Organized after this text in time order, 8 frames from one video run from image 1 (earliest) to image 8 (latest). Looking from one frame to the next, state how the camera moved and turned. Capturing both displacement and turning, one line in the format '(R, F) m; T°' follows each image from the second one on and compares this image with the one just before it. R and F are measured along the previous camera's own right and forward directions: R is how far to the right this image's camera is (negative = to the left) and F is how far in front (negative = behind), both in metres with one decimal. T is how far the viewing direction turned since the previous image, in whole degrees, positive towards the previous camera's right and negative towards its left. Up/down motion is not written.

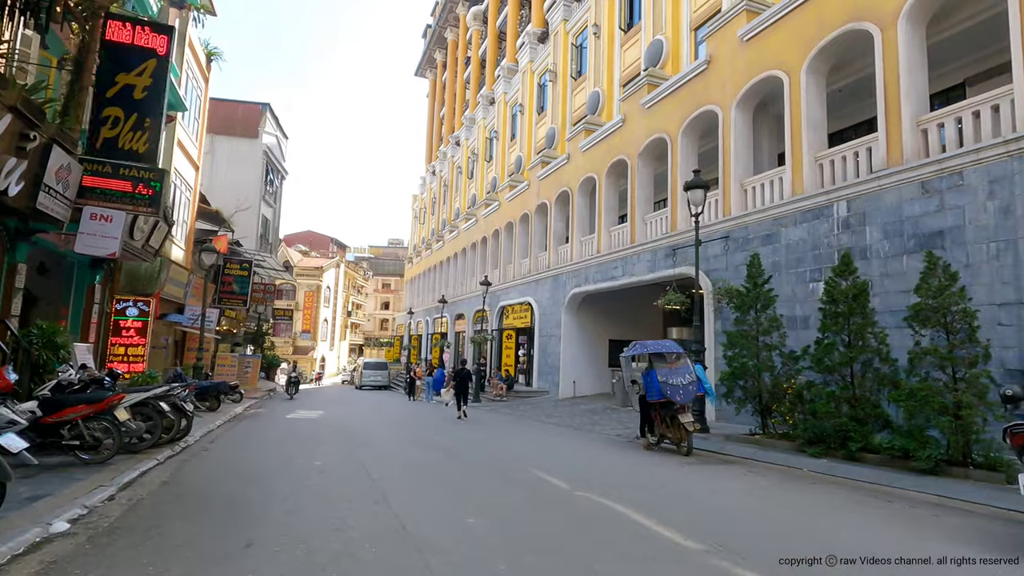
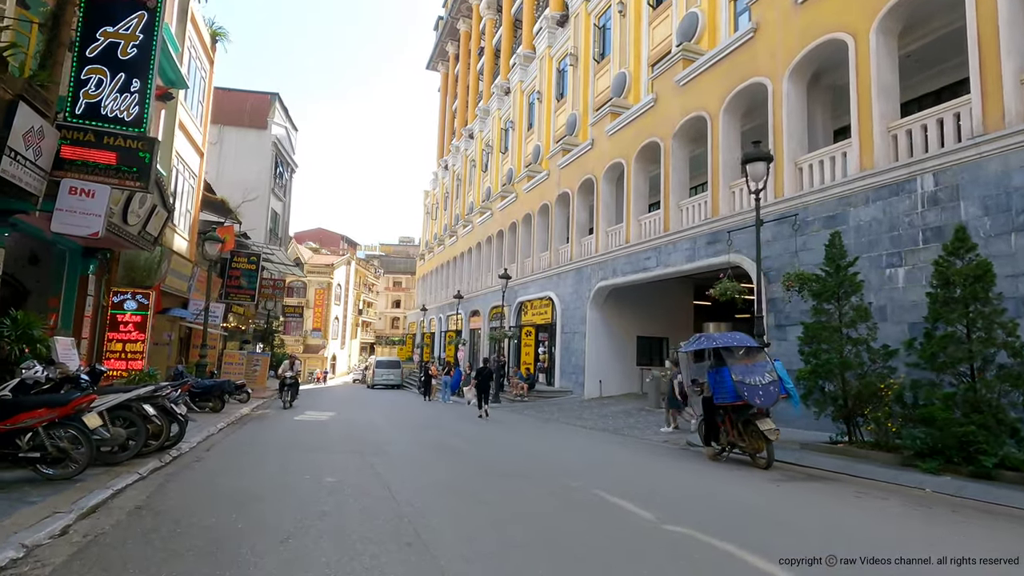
(-0.5, +1.4) m; -1°
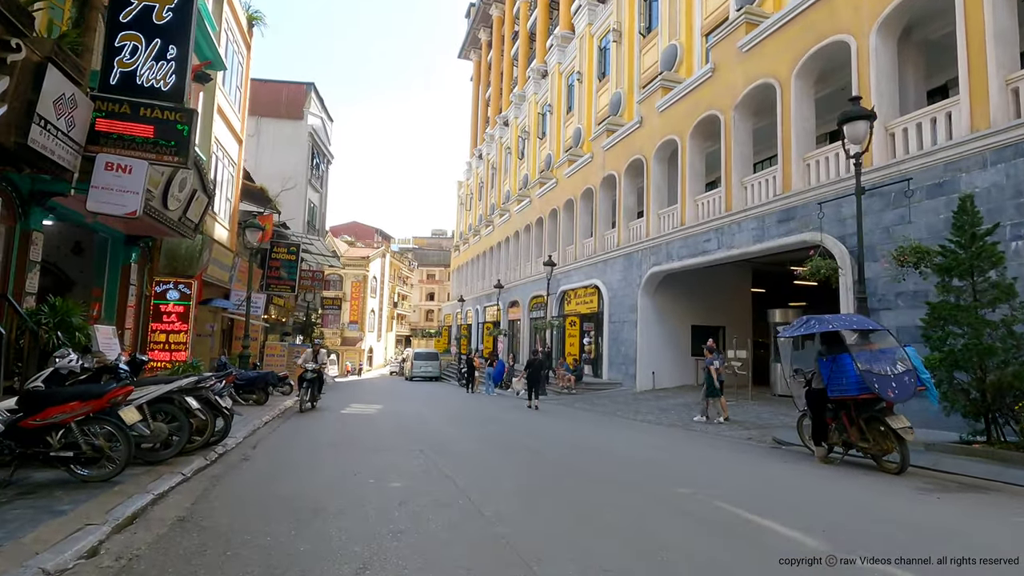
(-0.6, +0.9) m; -3°
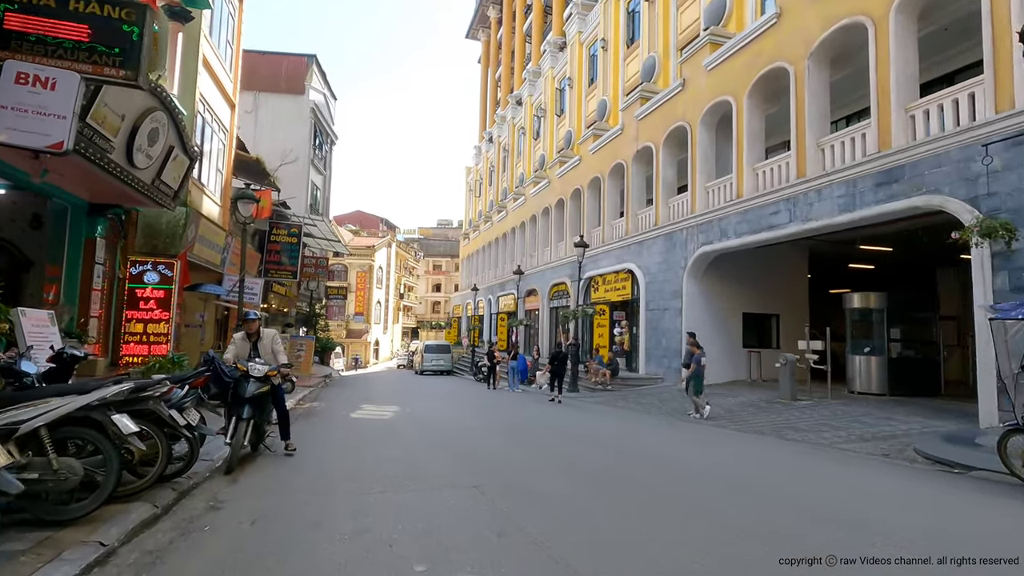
(-0.9, +2.3) m; 0°
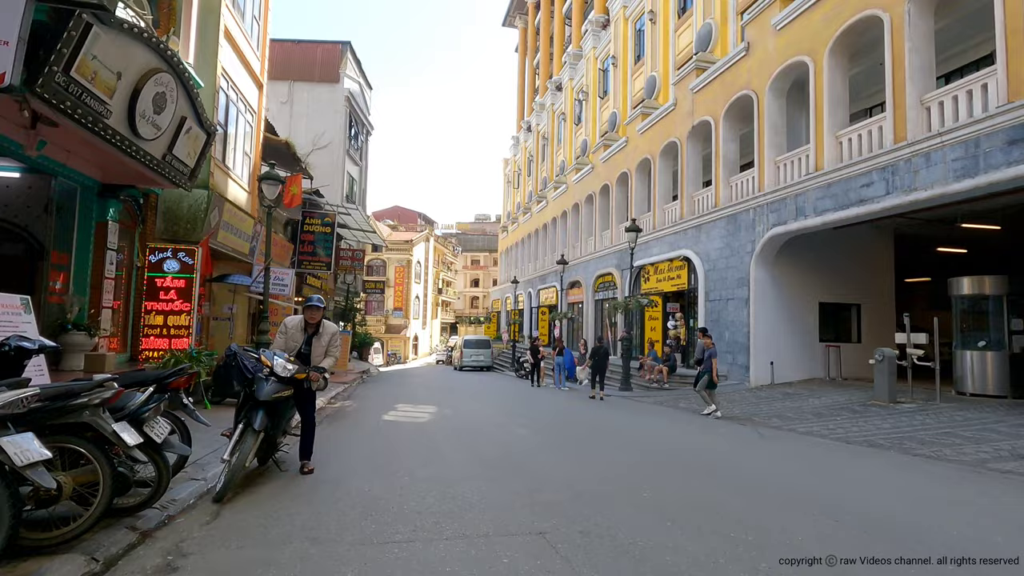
(-0.3, +1.5) m; -4°
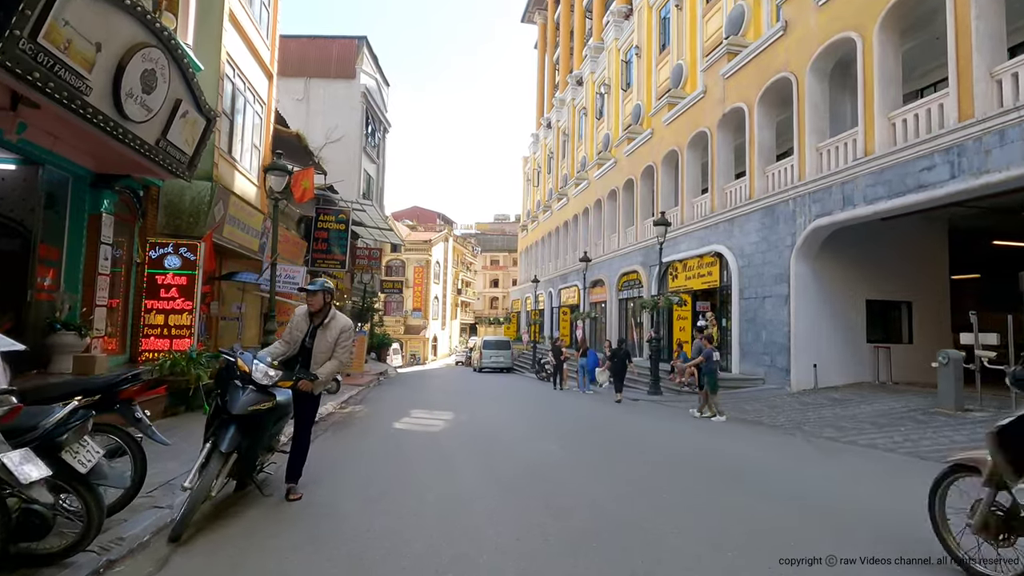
(-0.1, +0.9) m; -2°
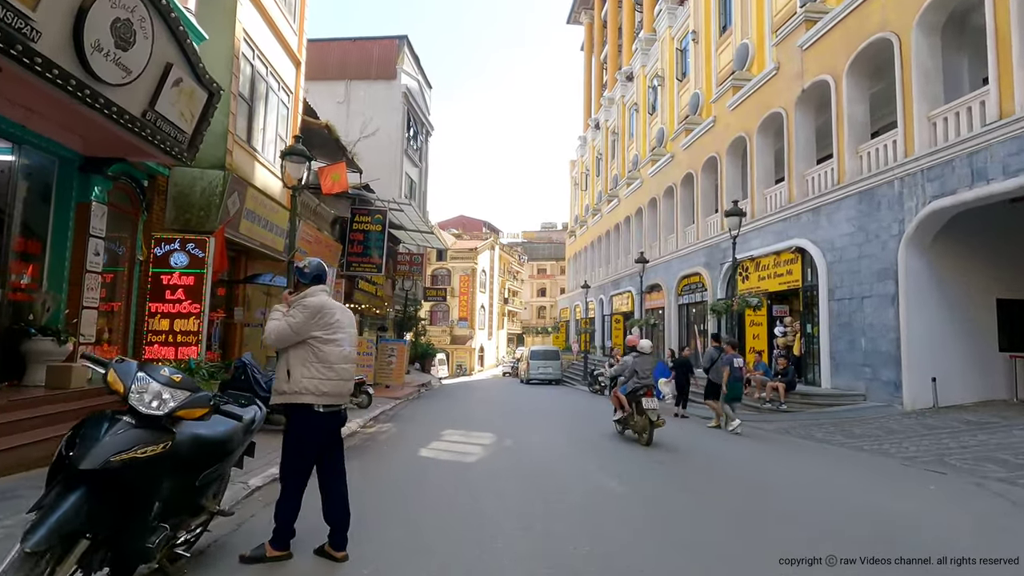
(-0.1, +1.8) m; -5°
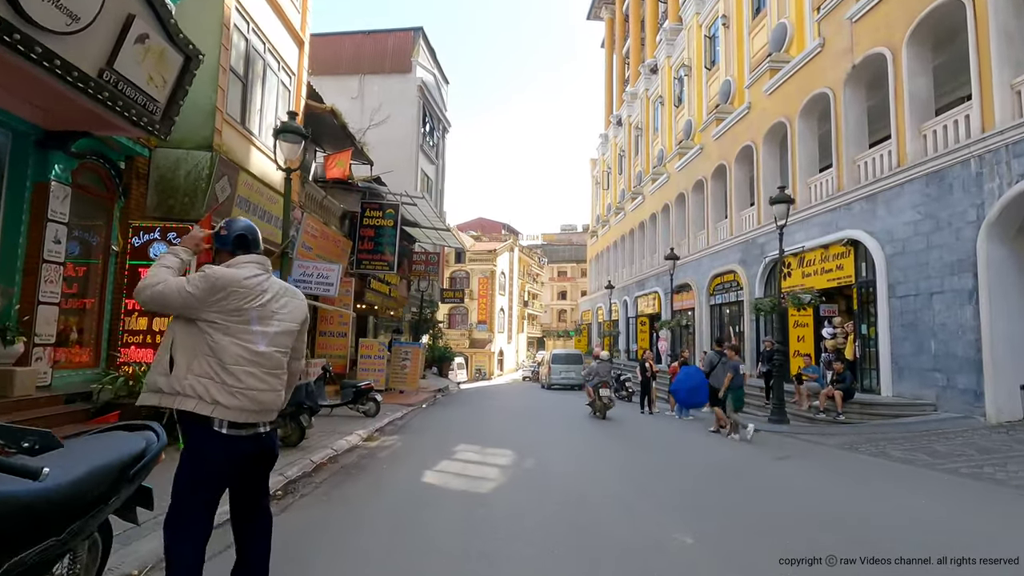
(0.0, +1.3) m; -2°
